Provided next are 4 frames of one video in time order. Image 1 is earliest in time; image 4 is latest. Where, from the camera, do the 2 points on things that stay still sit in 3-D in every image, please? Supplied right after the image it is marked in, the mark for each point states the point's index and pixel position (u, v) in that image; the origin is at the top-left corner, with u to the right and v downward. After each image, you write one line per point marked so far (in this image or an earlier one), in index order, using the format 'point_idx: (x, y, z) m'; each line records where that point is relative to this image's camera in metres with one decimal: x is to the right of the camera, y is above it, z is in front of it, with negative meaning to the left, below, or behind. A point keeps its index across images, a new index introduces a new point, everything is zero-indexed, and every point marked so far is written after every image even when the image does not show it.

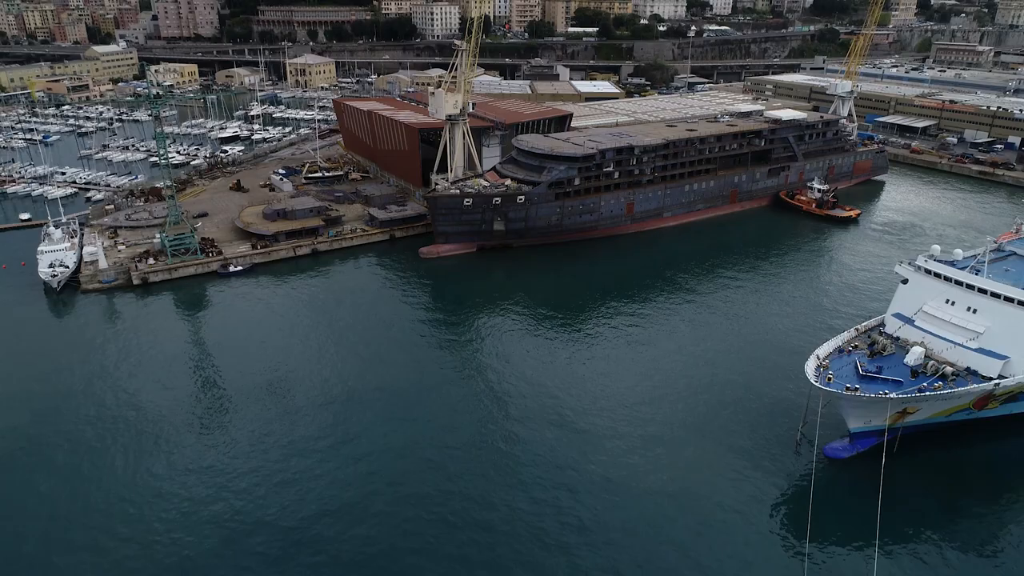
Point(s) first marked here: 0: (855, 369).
0: (+6.9, -1.6, +14.2) m
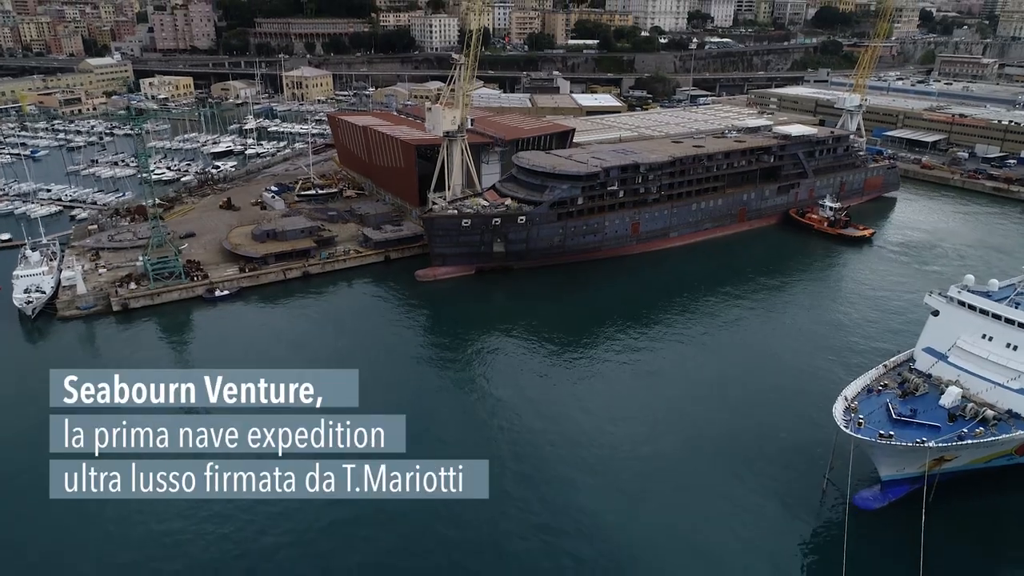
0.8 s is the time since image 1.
0: (+7.0, -2.3, +13.0) m
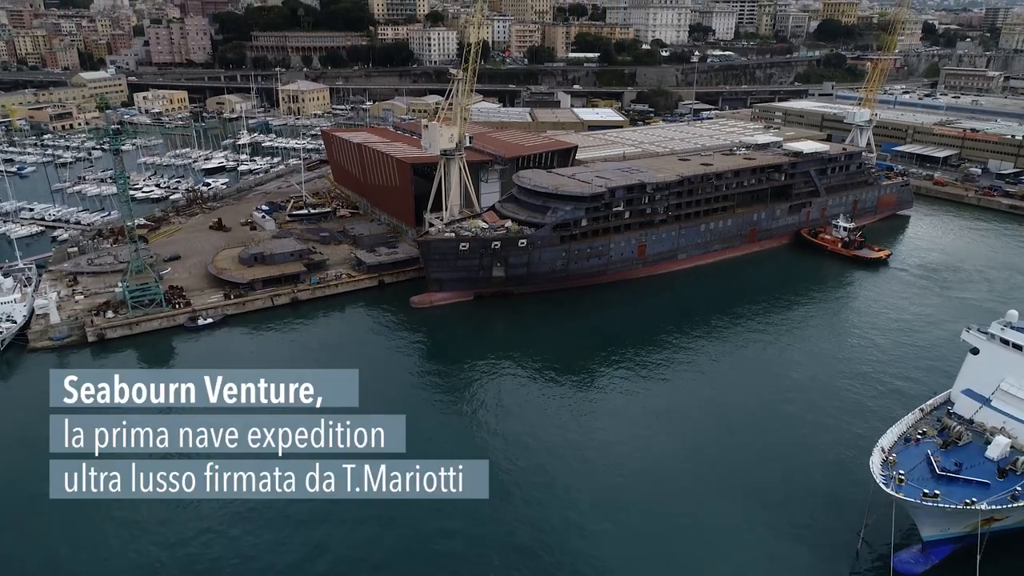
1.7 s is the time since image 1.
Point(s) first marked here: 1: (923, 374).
0: (+7.0, -3.0, +11.8) m
1: (+11.4, -2.3, +19.5) m
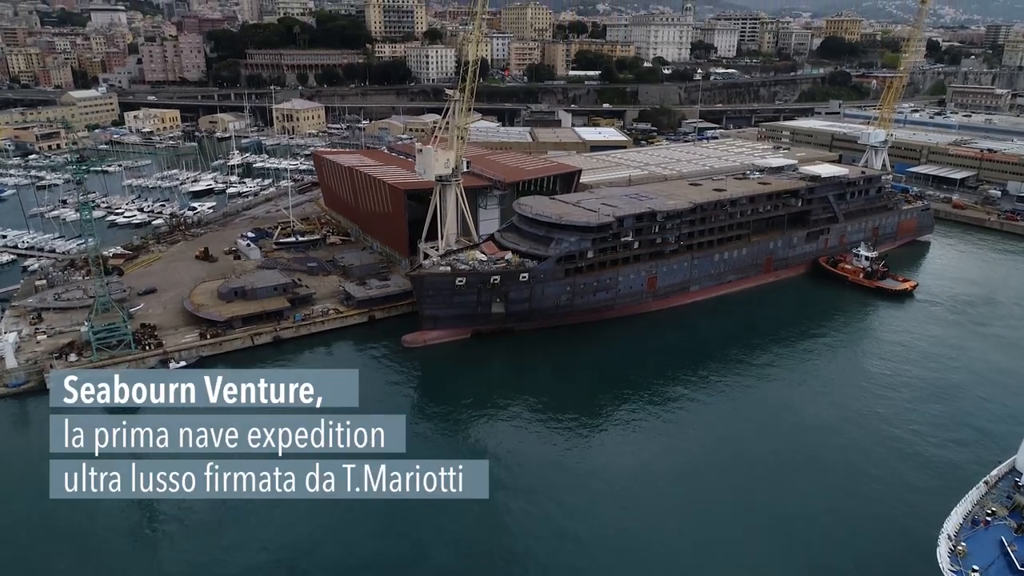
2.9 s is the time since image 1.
0: (+7.0, -3.8, +10.0) m
1: (+11.4, -3.4, +17.8) m
